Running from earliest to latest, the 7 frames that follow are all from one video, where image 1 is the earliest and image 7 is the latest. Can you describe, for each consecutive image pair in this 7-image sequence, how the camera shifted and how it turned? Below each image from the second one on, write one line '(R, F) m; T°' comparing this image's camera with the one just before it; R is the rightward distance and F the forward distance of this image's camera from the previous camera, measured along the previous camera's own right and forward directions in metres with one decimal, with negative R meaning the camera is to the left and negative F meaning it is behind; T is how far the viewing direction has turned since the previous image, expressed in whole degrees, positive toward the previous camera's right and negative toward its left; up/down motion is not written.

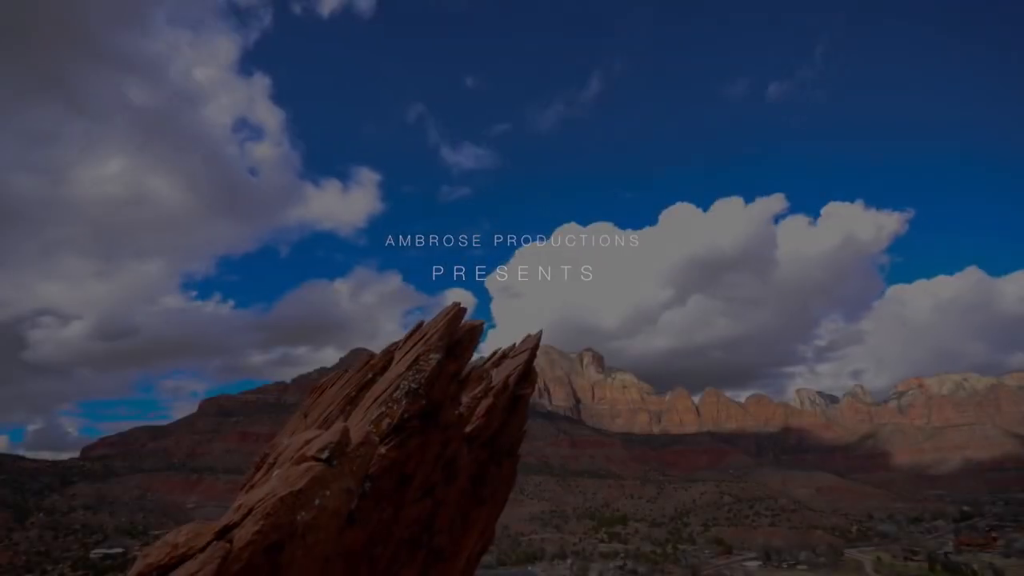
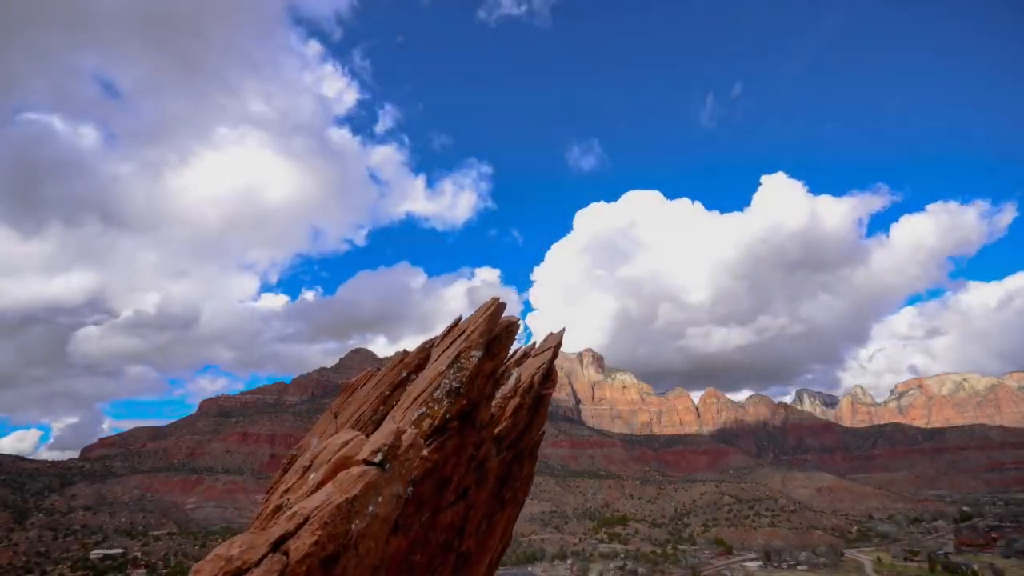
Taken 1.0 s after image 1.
(-0.7, +0.4) m; 0°
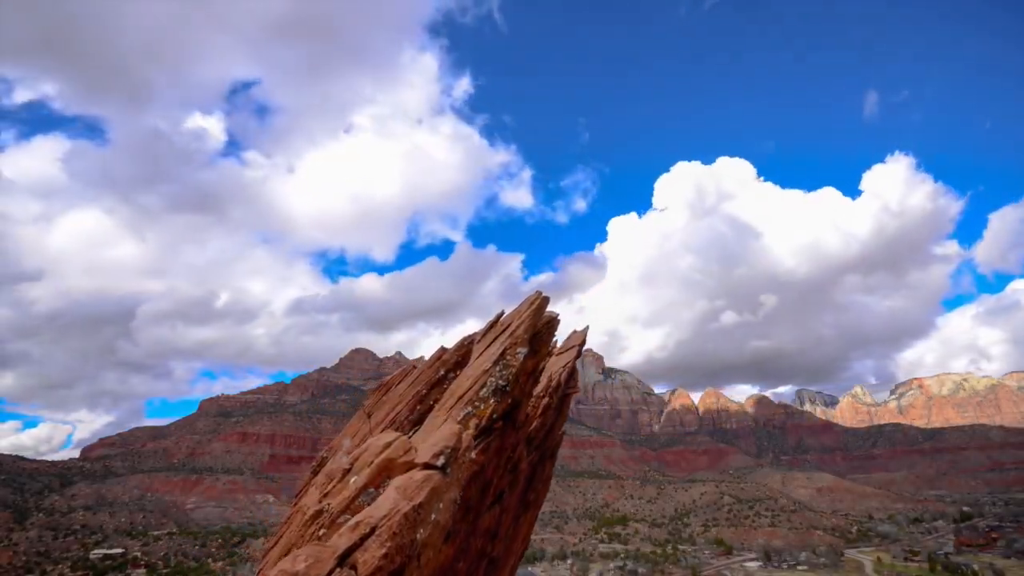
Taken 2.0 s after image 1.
(-0.7, +0.4) m; 0°
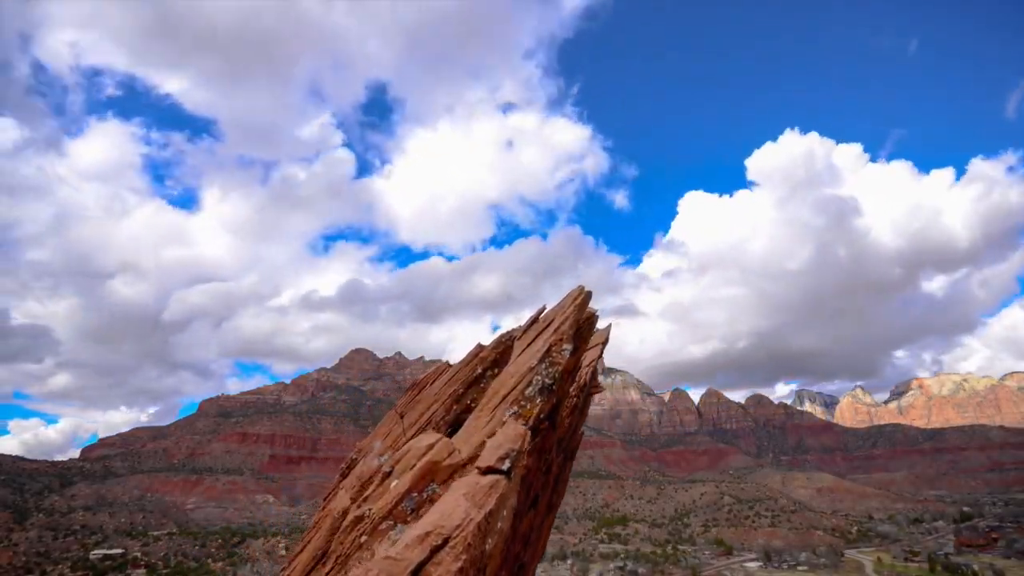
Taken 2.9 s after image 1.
(-0.6, +0.3) m; 0°
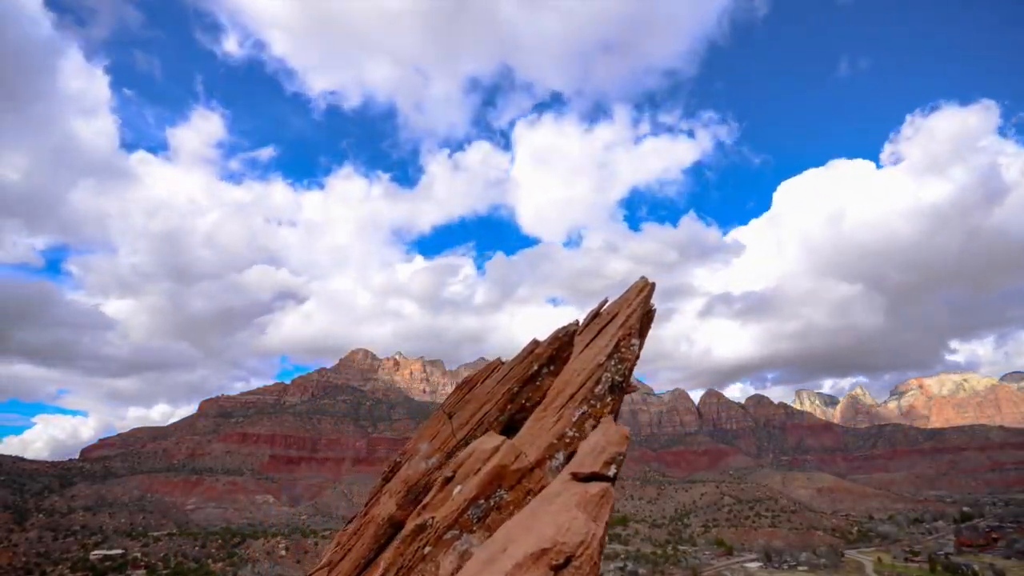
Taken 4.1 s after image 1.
(0.0, +0.1) m; 0°
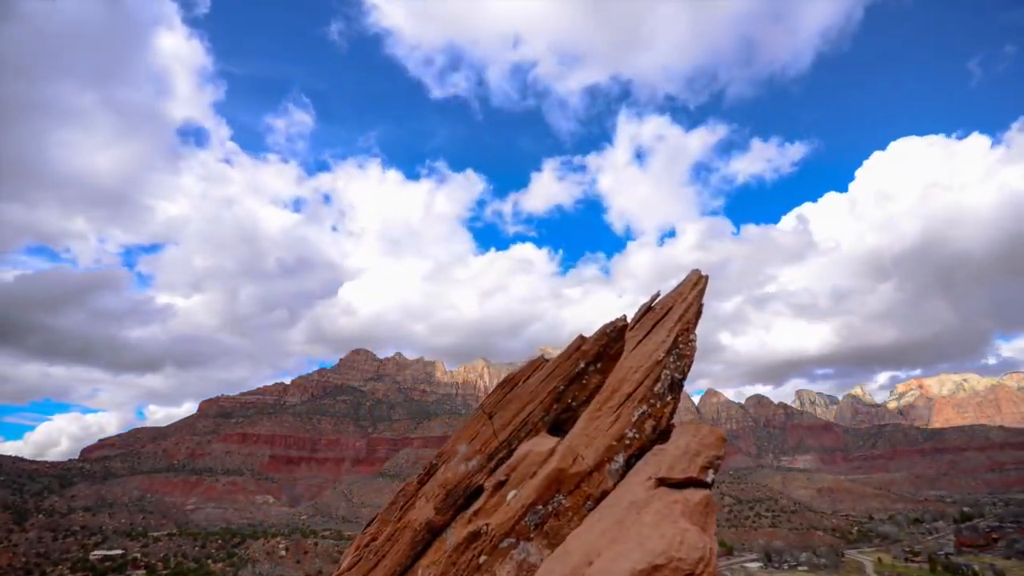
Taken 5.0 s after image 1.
(+0.6, -0.2) m; 0°
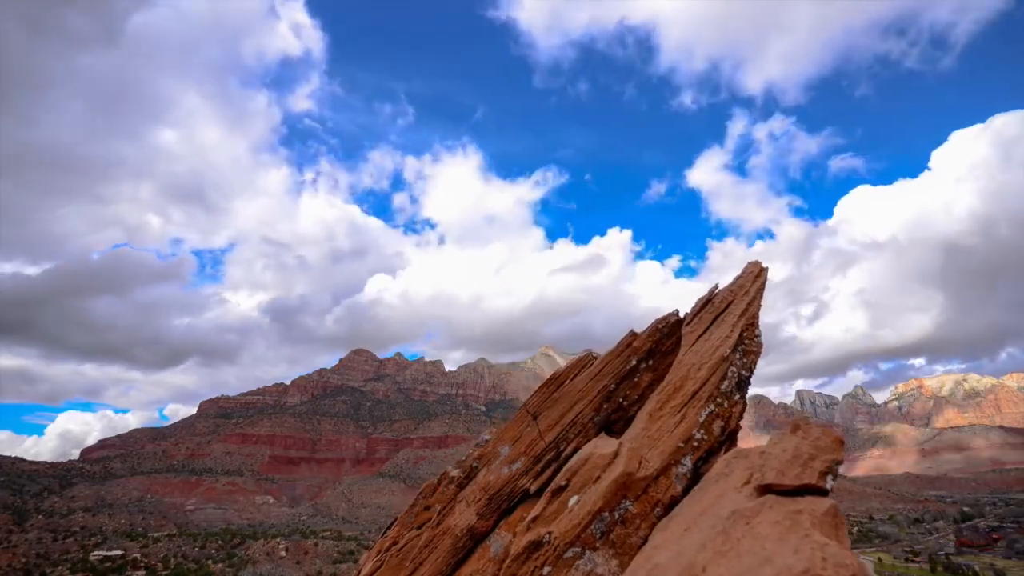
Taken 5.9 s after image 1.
(-1.0, +0.7) m; 0°
